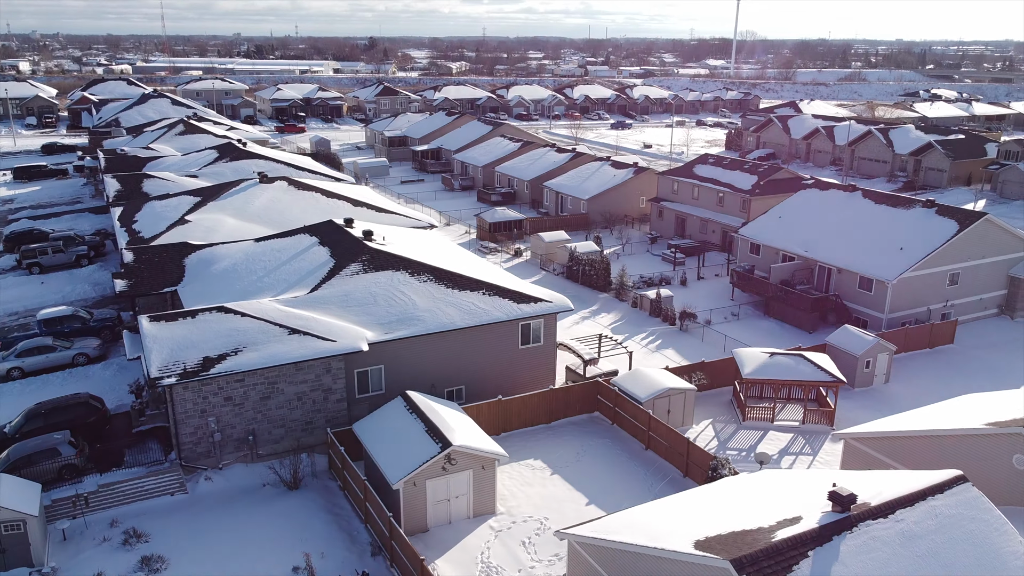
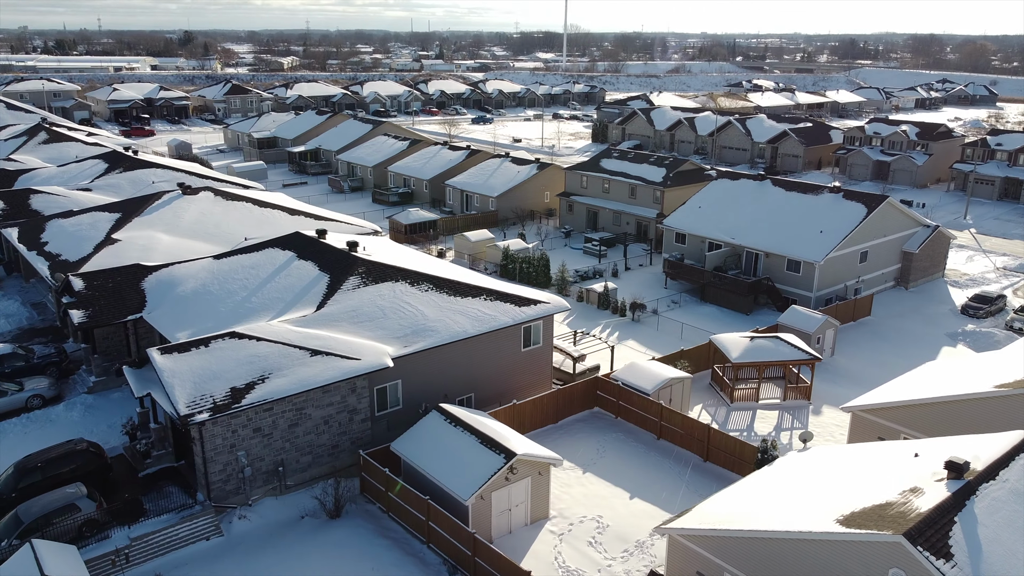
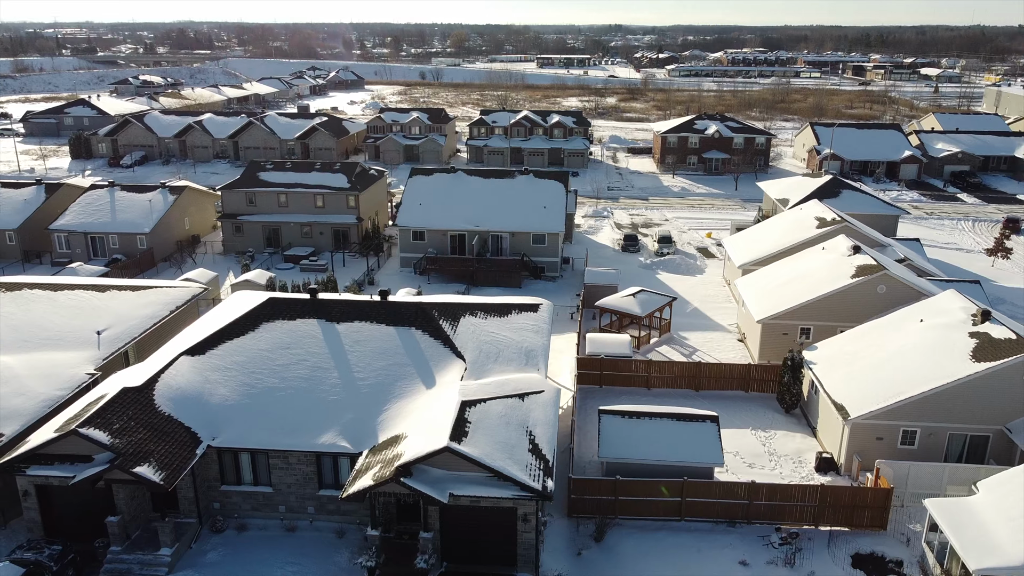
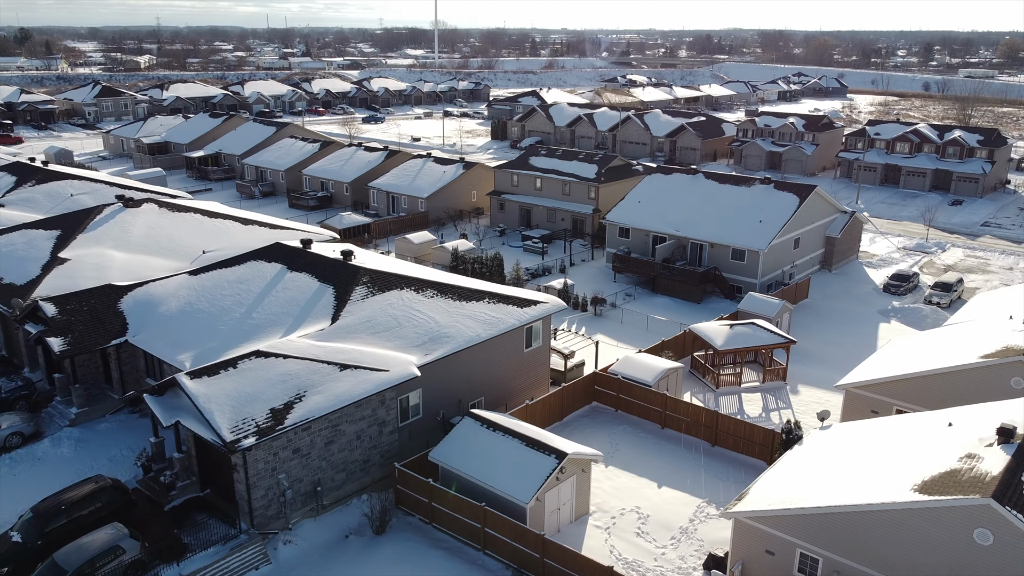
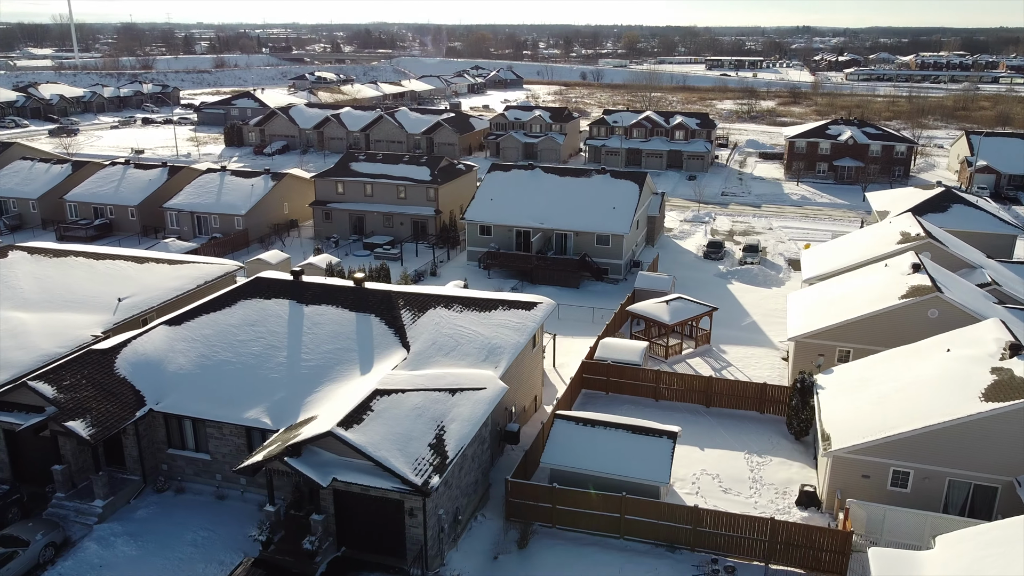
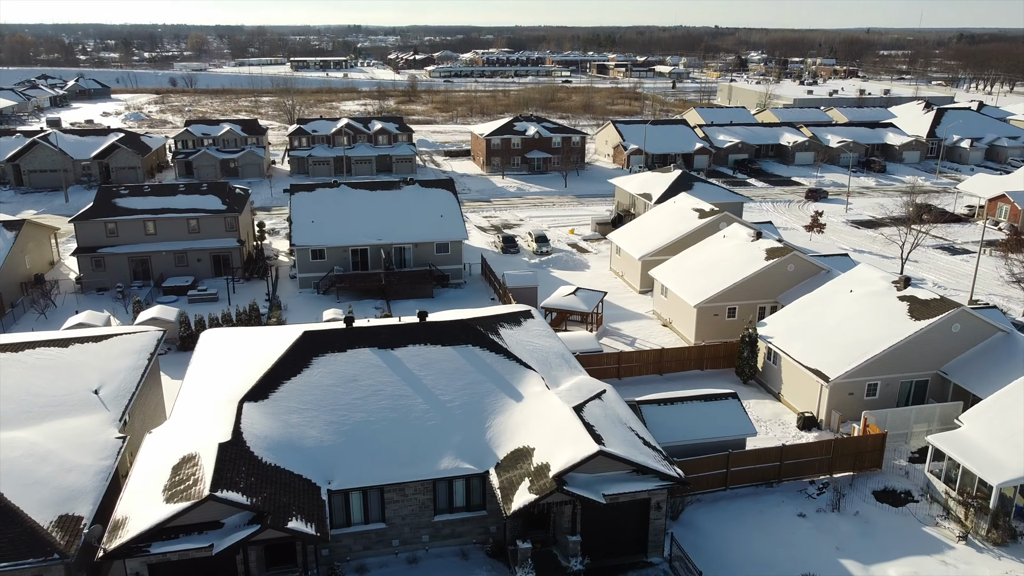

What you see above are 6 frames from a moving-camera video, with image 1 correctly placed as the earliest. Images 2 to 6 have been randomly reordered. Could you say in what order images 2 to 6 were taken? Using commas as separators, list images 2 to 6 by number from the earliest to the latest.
2, 4, 5, 3, 6
